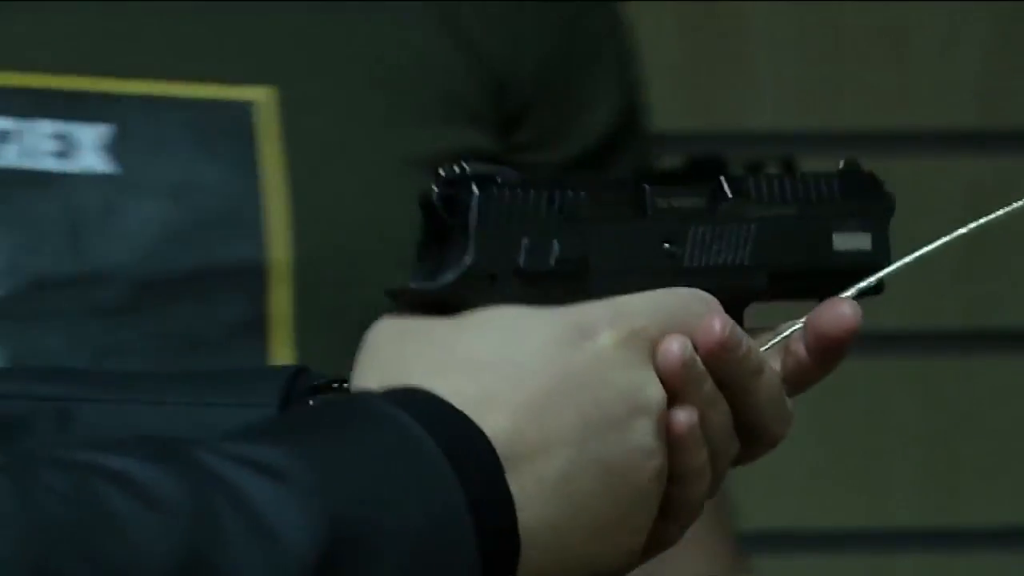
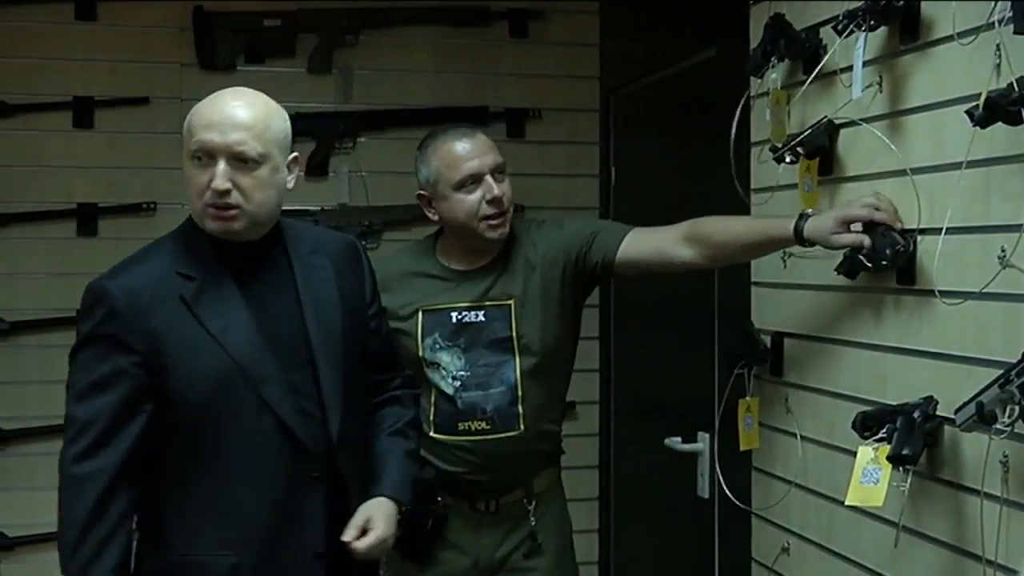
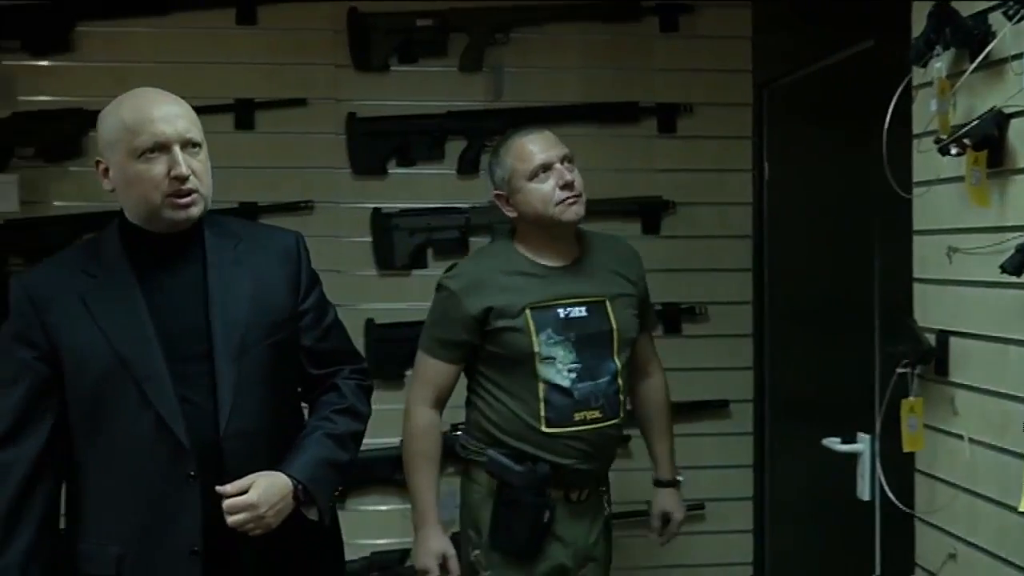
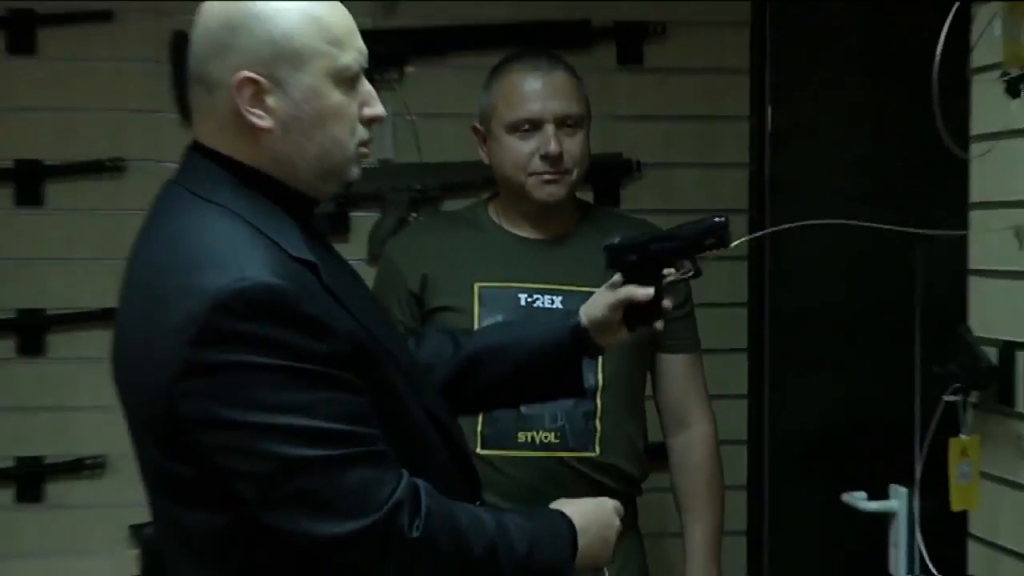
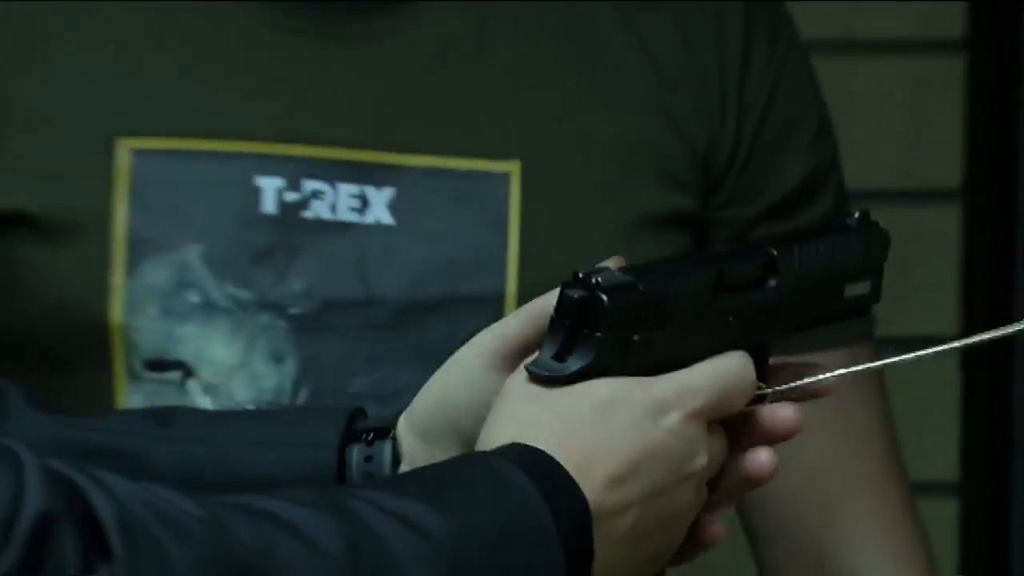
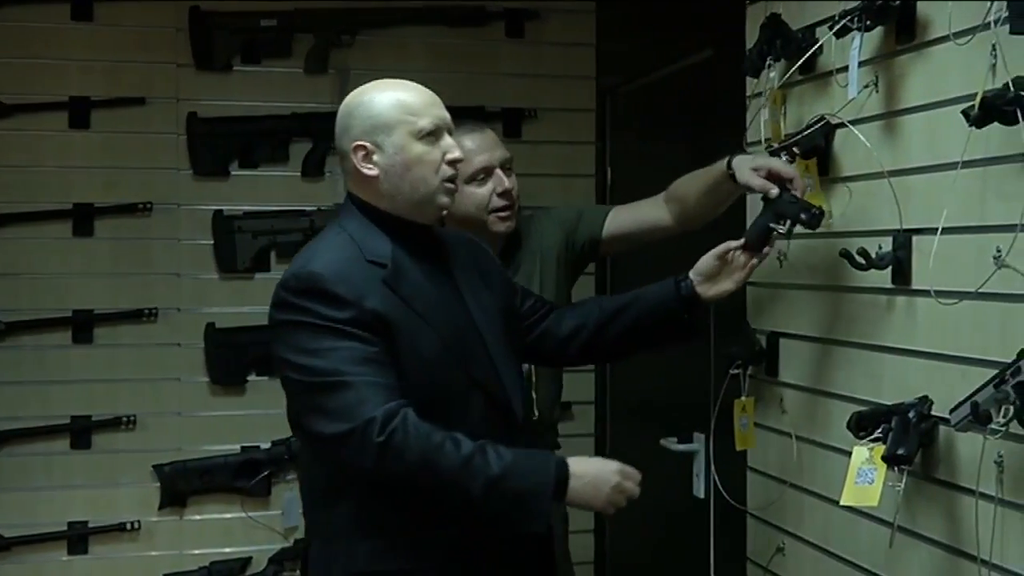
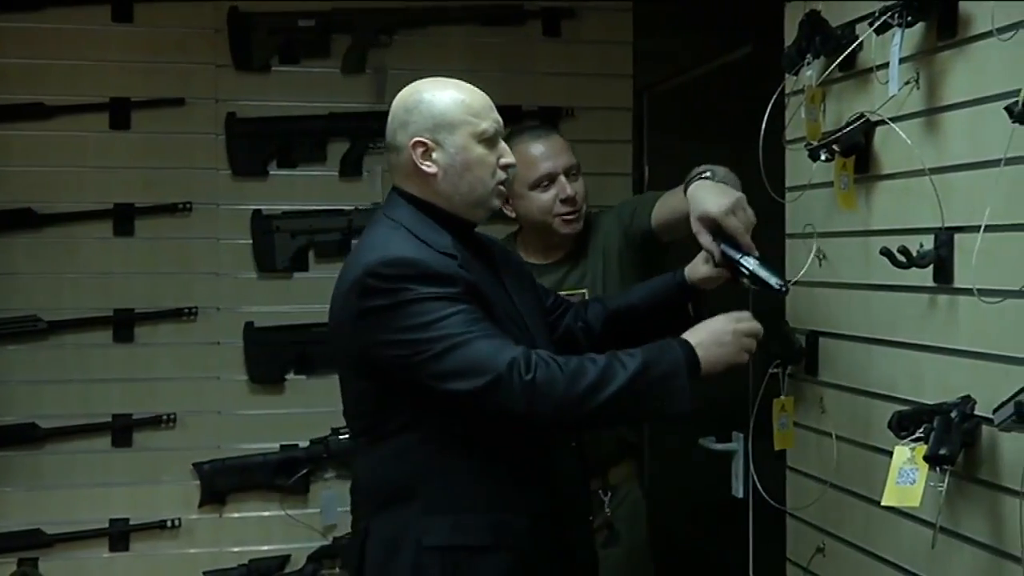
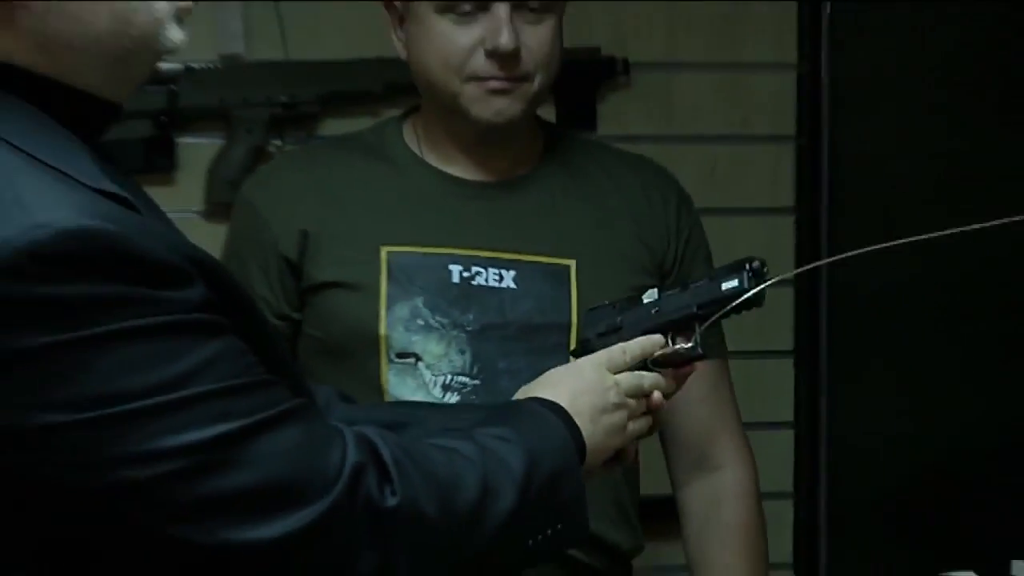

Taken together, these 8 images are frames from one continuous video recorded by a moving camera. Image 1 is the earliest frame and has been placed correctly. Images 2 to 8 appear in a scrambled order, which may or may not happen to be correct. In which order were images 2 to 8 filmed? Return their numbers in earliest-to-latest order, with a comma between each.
5, 8, 4, 7, 6, 2, 3
